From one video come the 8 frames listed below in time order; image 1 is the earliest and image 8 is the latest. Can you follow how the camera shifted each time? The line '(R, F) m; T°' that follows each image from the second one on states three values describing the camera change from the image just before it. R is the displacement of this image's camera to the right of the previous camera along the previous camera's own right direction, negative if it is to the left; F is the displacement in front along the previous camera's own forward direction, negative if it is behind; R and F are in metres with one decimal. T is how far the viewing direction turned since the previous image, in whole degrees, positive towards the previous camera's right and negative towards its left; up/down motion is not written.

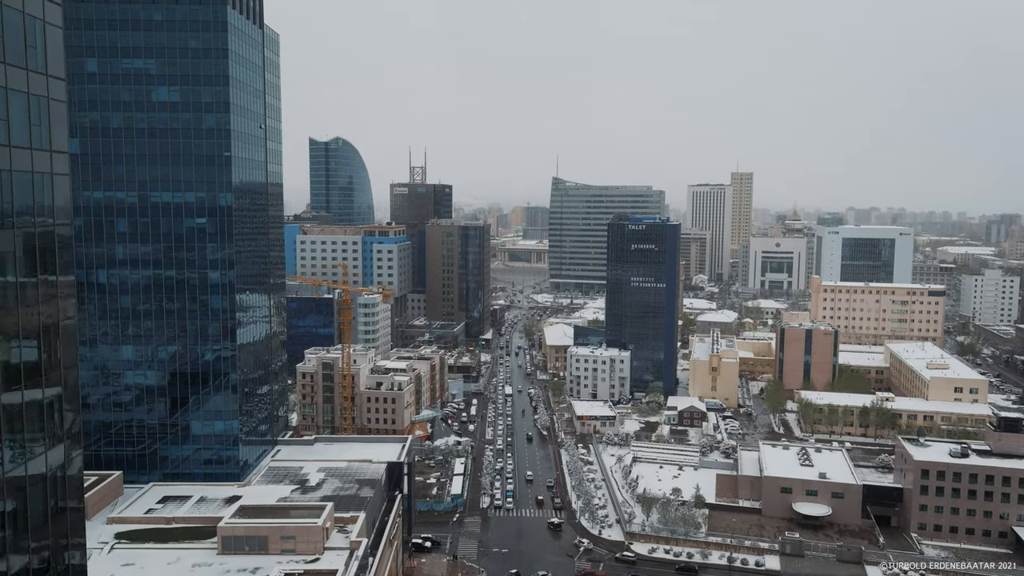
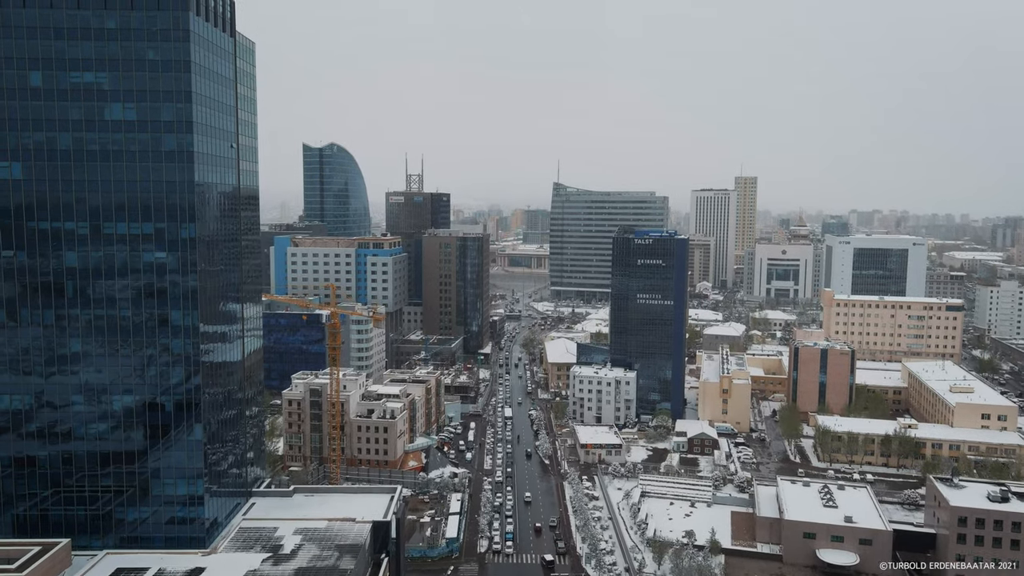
(0.0, +1.5) m; 0°
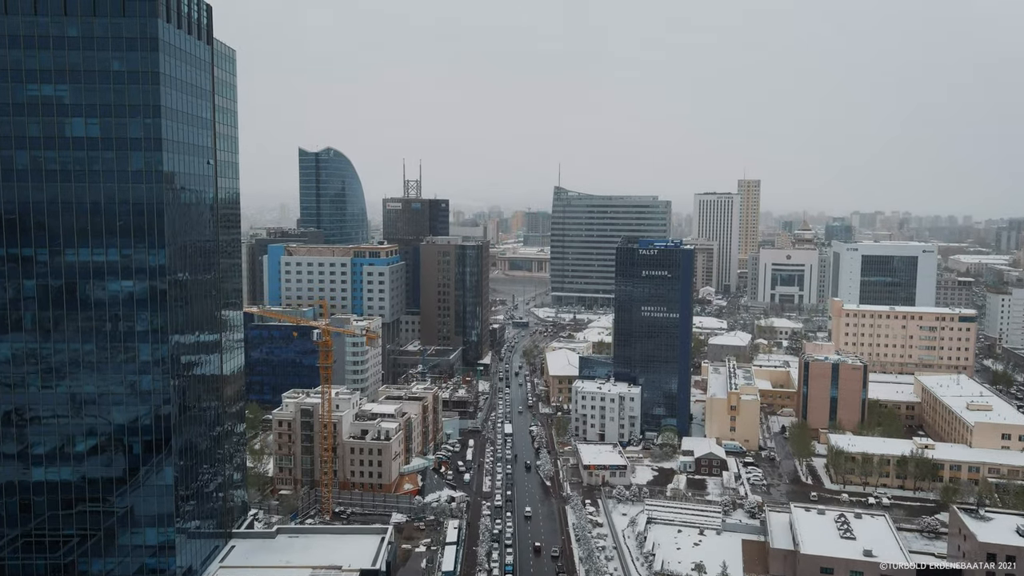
(0.0, +1.0) m; 0°
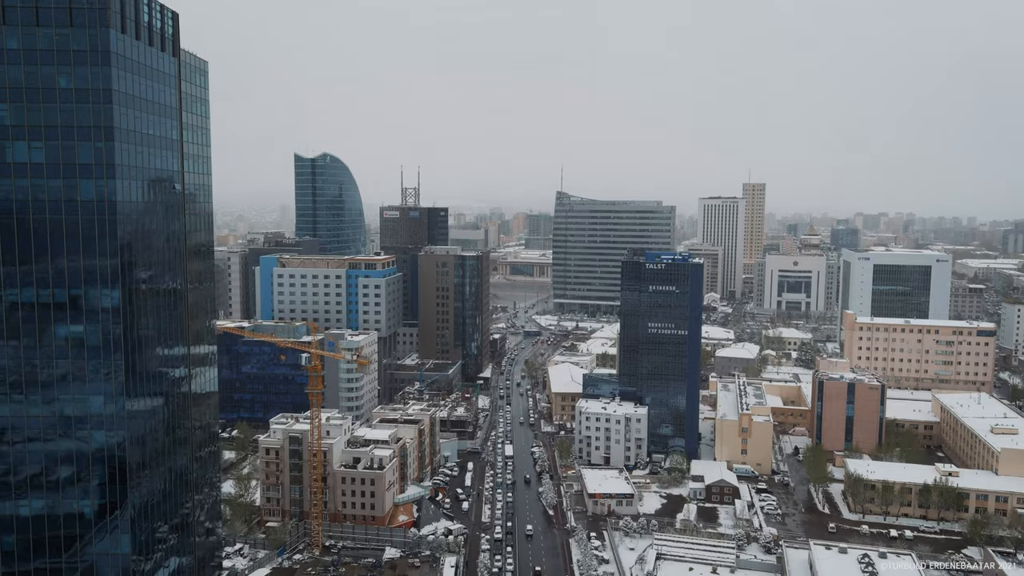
(0.0, +1.2) m; 0°
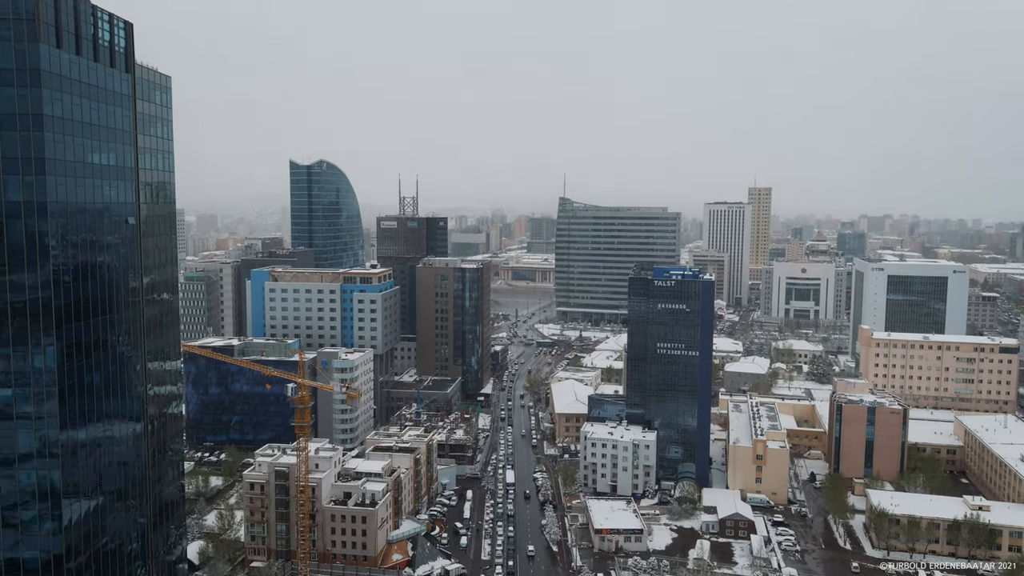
(0.0, +1.4) m; 0°
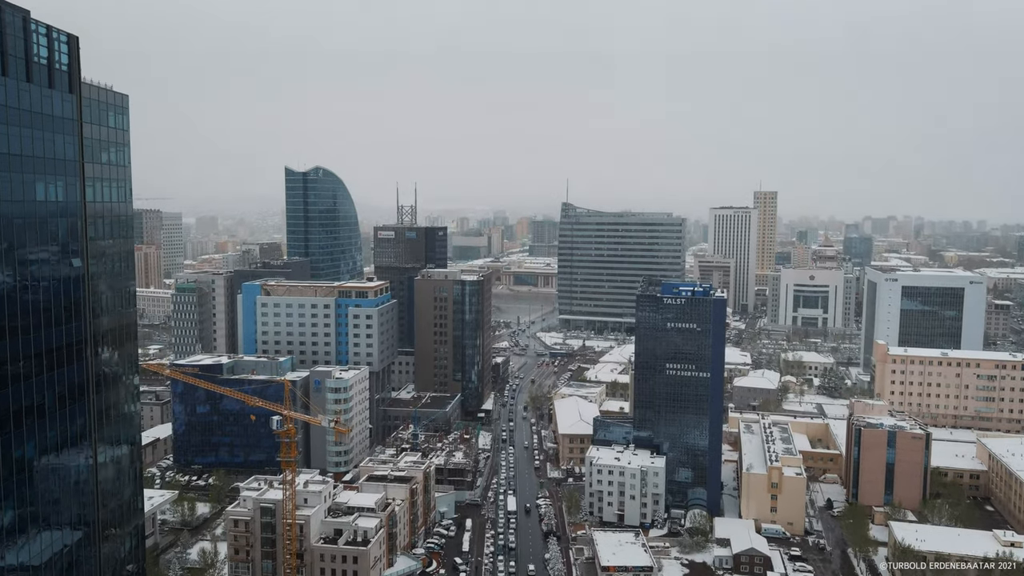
(0.0, +1.3) m; 0°
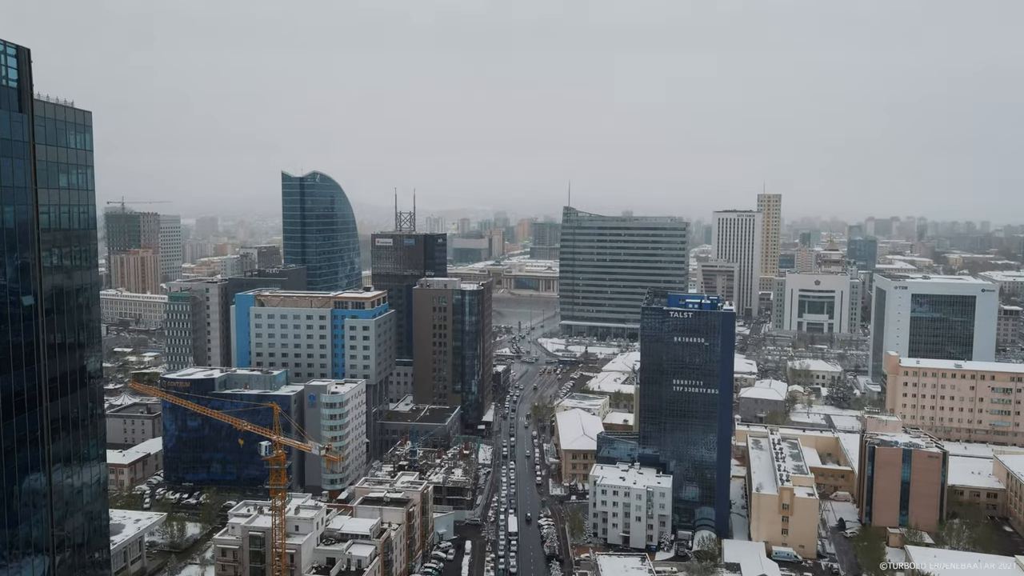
(0.0, +0.9) m; 0°
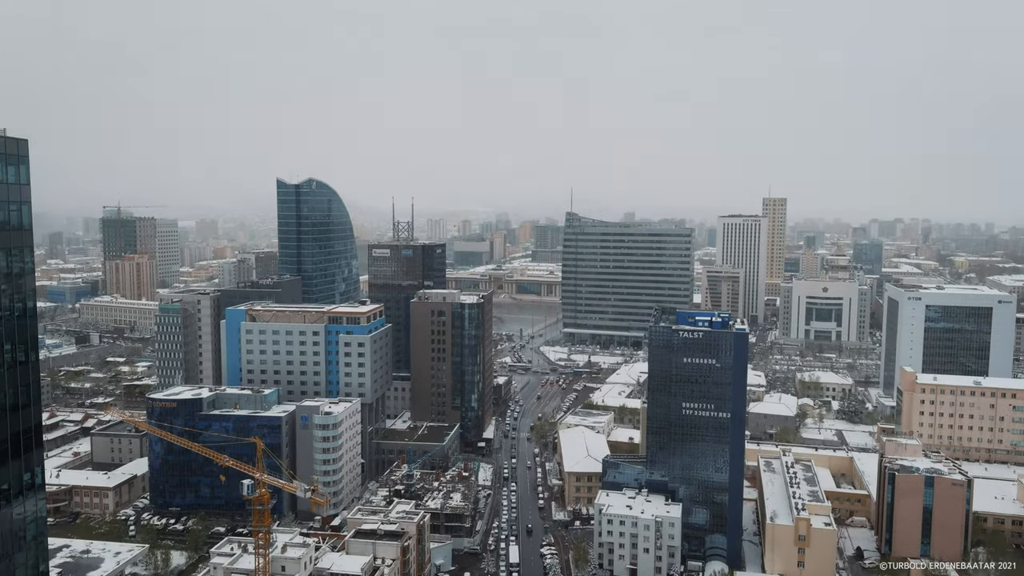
(0.0, +1.2) m; 0°
